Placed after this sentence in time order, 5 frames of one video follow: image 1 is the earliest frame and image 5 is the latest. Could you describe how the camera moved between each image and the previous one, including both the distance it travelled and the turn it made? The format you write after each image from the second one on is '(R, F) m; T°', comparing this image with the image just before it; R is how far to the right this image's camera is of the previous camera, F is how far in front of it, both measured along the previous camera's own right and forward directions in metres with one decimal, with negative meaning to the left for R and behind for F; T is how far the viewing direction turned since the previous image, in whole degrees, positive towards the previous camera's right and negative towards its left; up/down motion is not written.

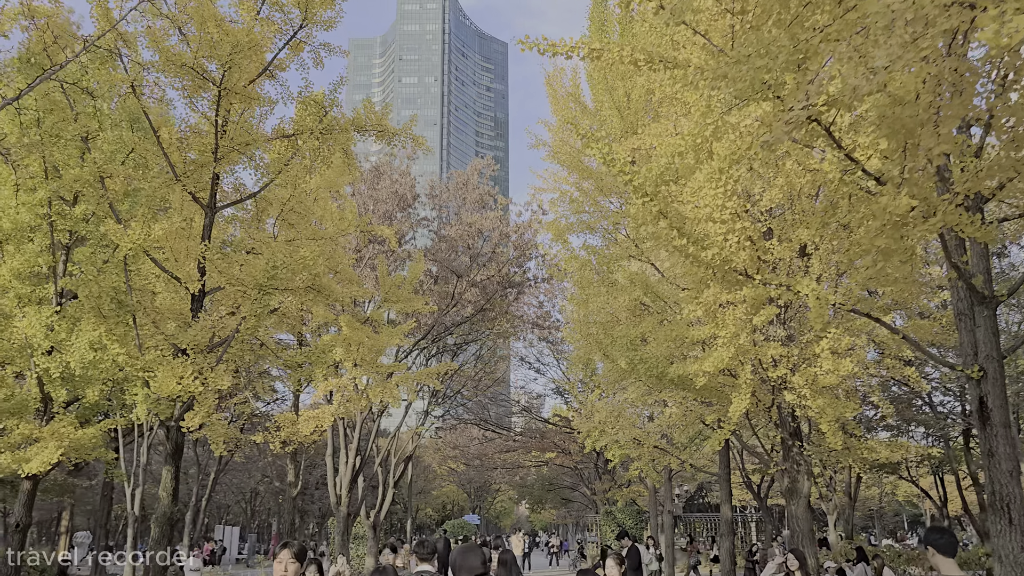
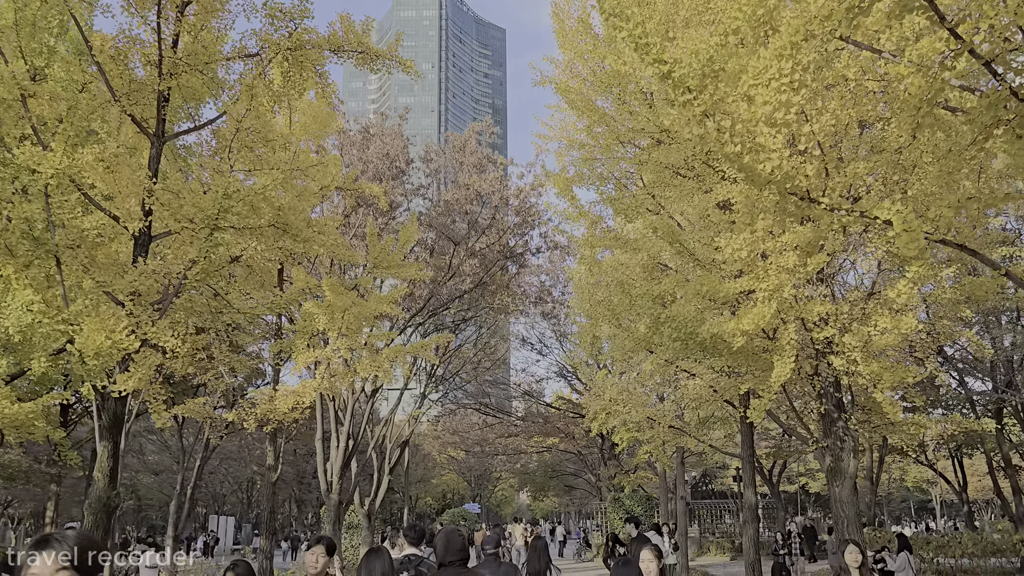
(0.0, +1.1) m; 0°
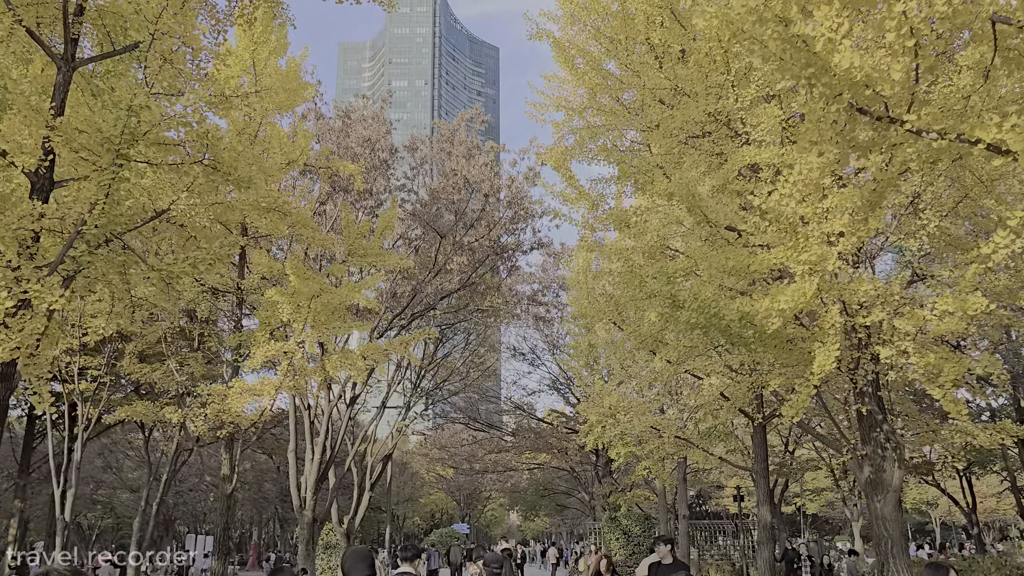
(0.0, +1.1) m; +1°
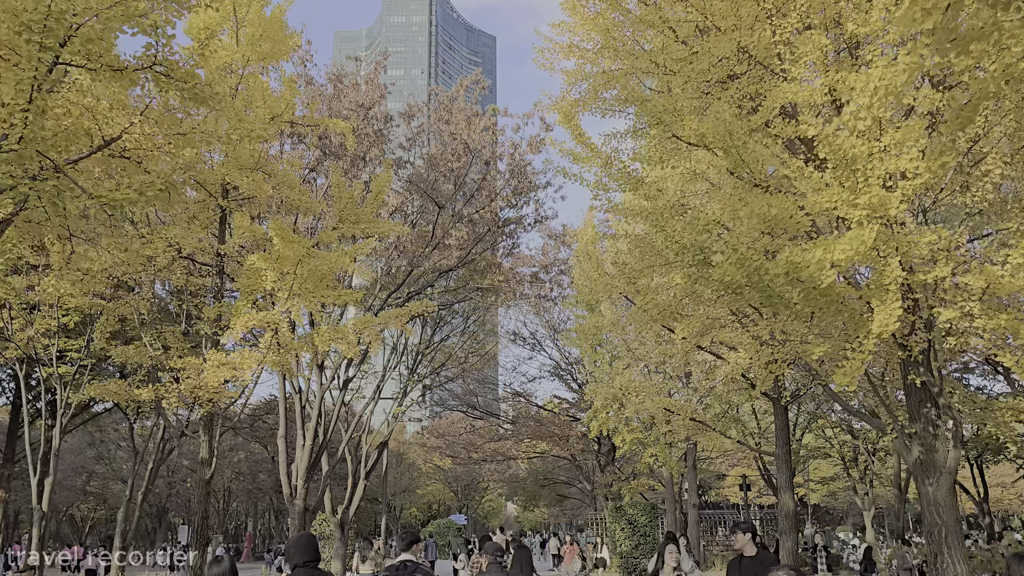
(-0.1, +0.8) m; 0°
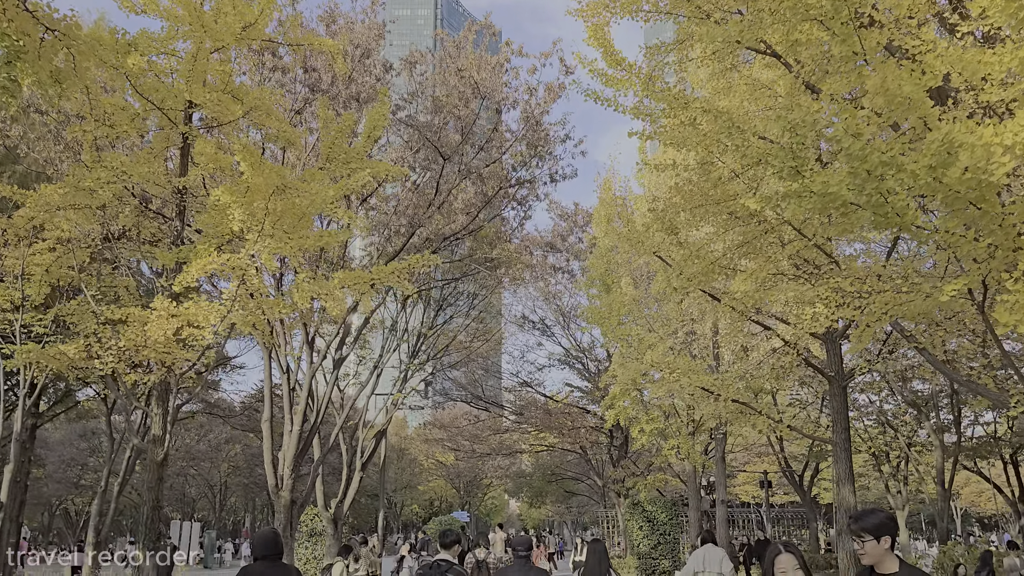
(-0.1, +1.4) m; 0°
